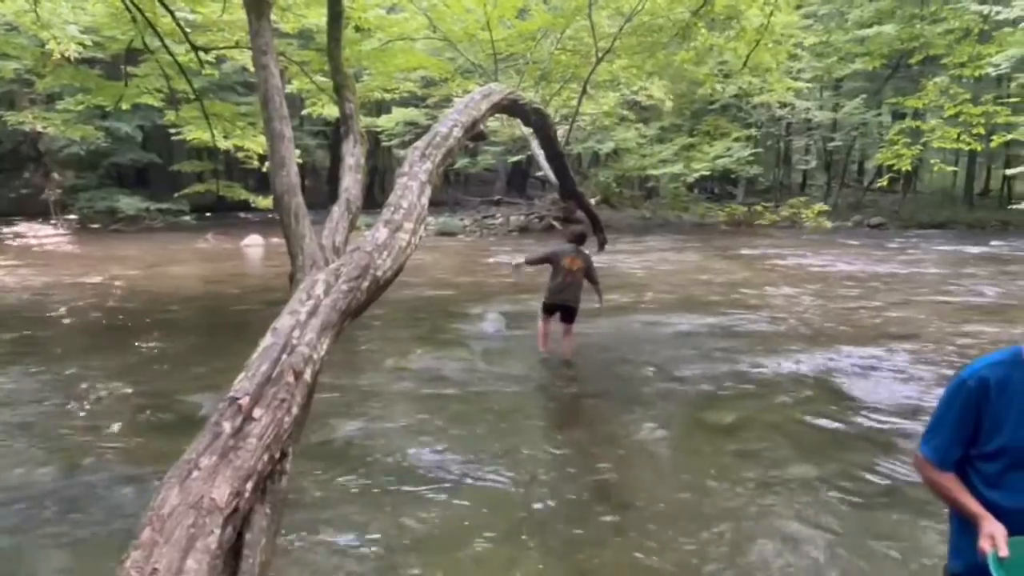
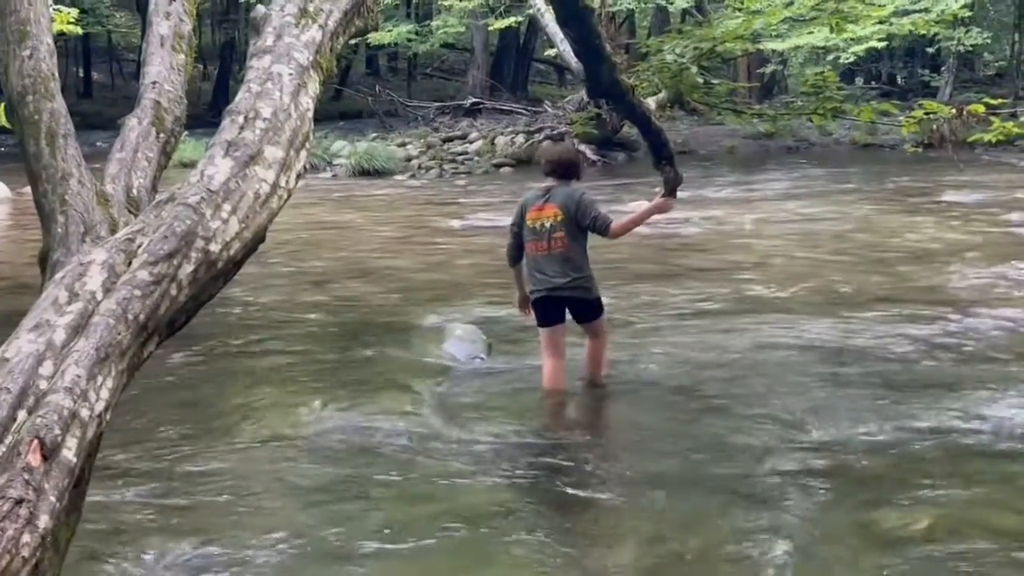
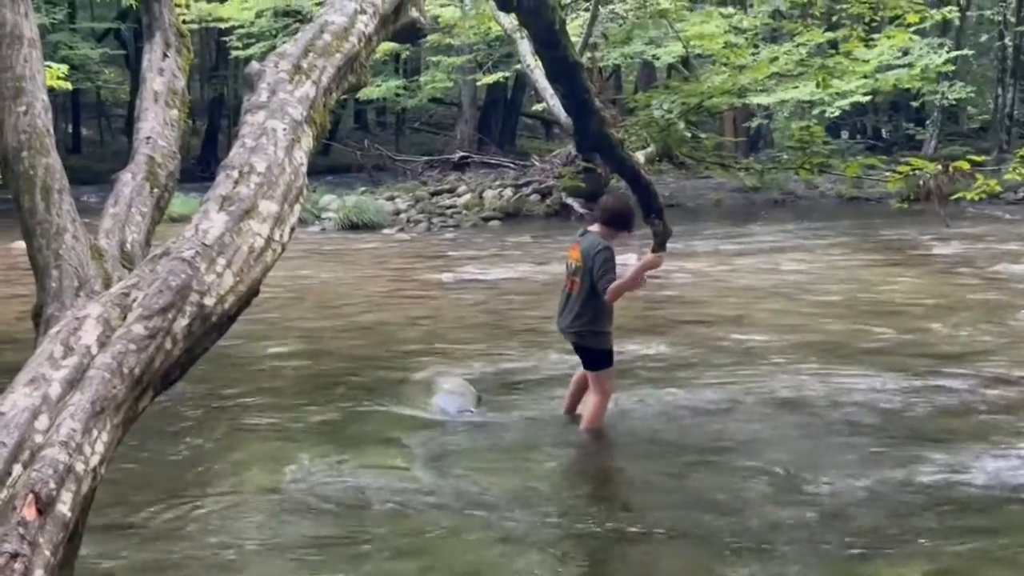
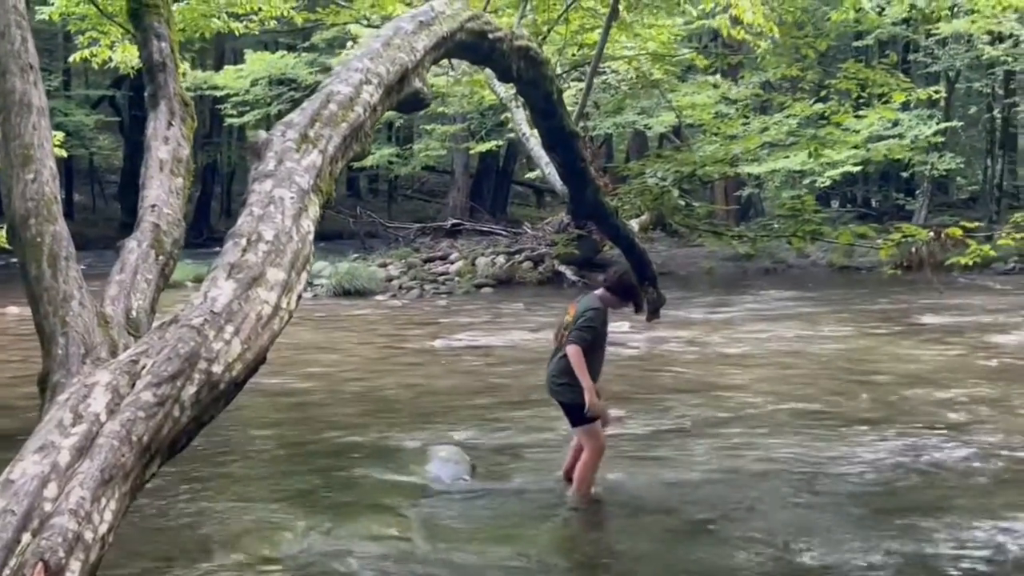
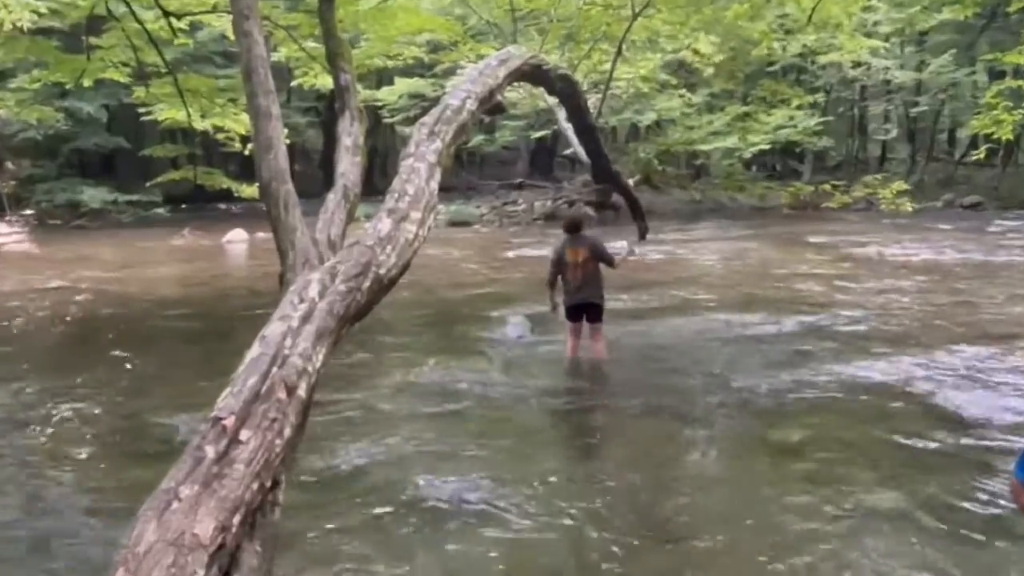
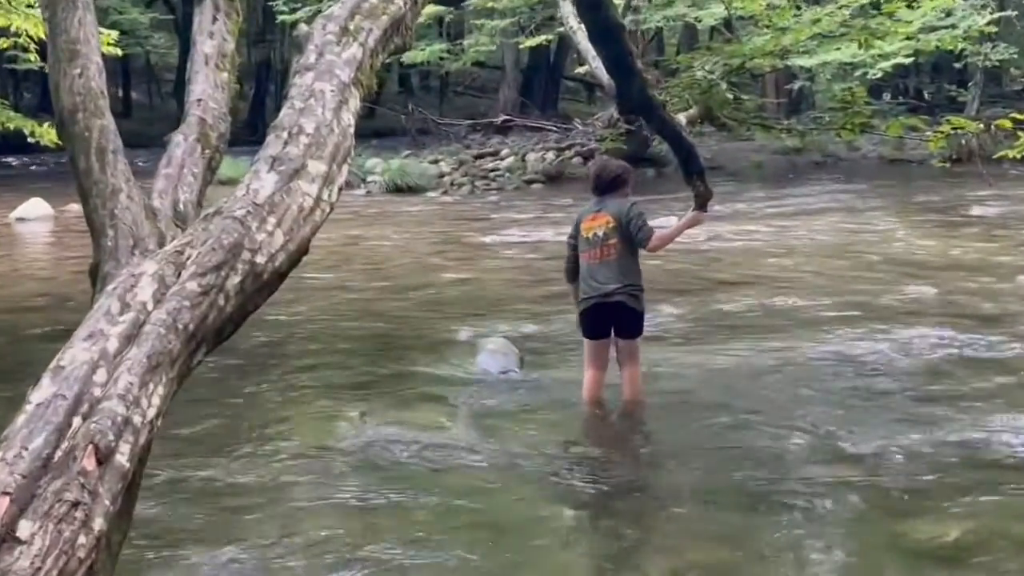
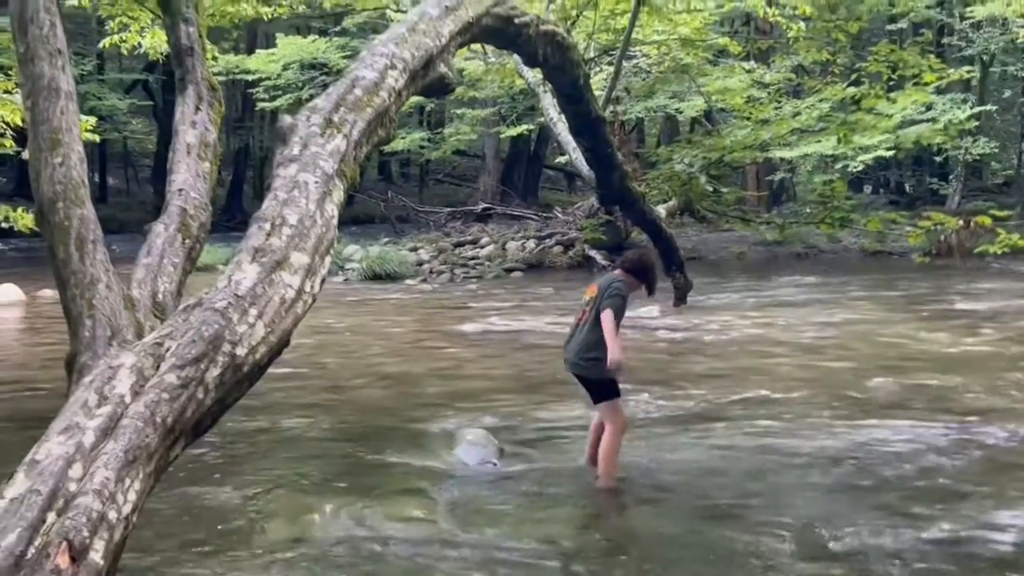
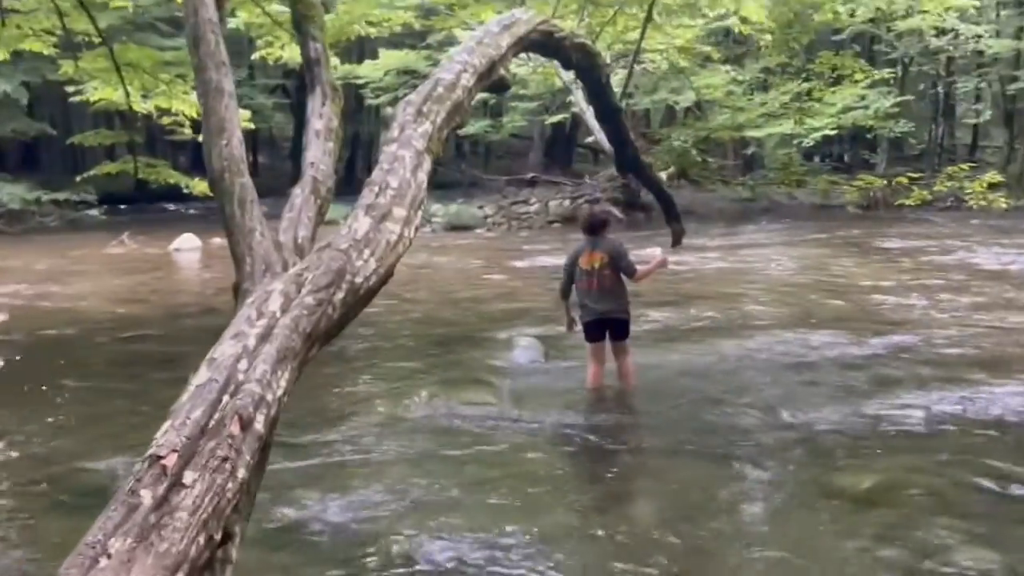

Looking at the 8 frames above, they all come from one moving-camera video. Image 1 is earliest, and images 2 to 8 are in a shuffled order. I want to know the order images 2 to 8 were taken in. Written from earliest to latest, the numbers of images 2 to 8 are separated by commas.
5, 8, 6, 2, 3, 7, 4
